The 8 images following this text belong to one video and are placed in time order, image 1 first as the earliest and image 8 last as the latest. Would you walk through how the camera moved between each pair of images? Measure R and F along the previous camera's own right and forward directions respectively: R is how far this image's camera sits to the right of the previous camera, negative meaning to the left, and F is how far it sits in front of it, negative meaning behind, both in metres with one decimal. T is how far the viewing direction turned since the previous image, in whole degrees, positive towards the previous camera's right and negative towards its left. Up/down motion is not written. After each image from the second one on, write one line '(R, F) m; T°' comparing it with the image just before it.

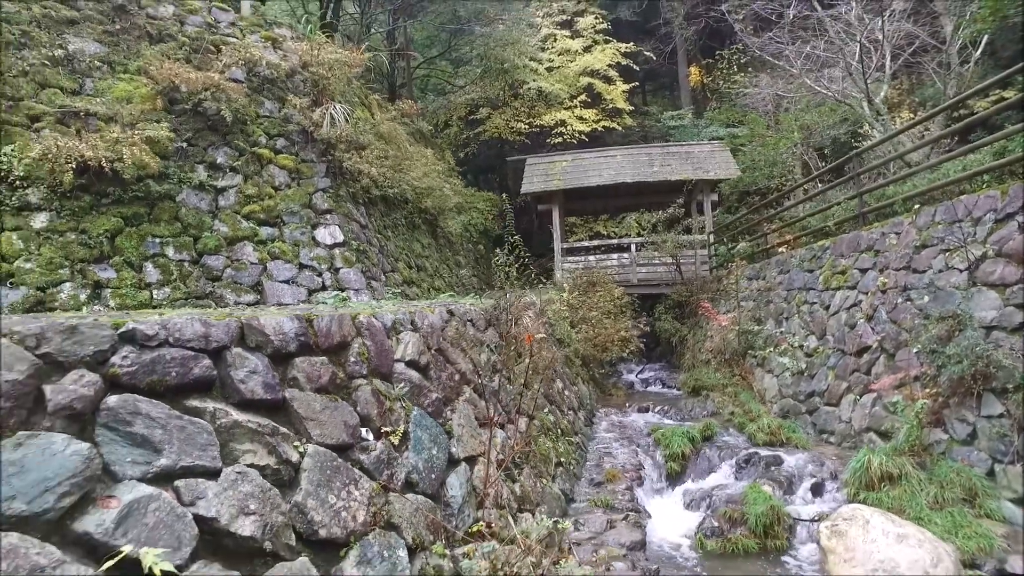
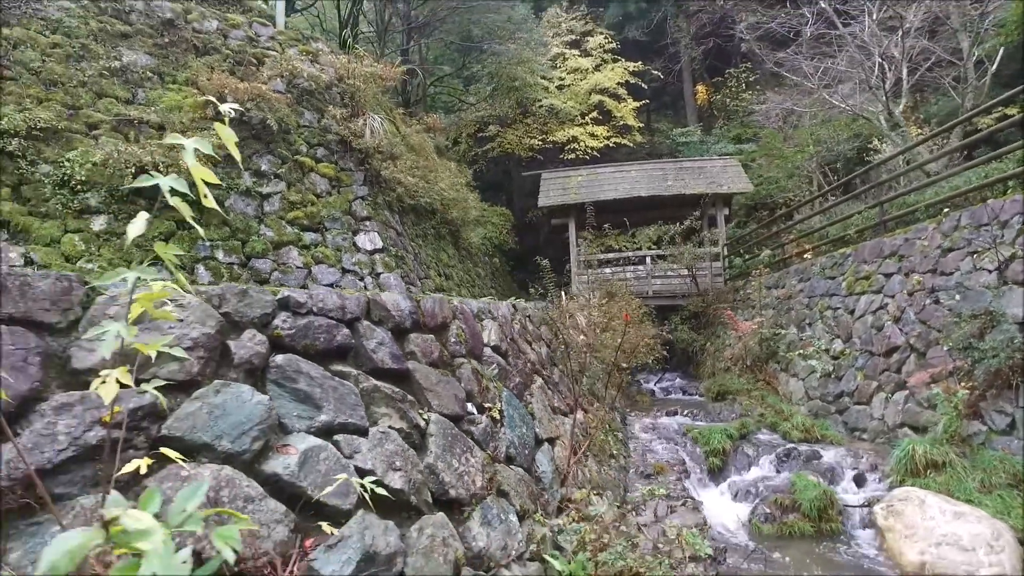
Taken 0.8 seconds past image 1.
(-0.4, -0.1) m; +1°
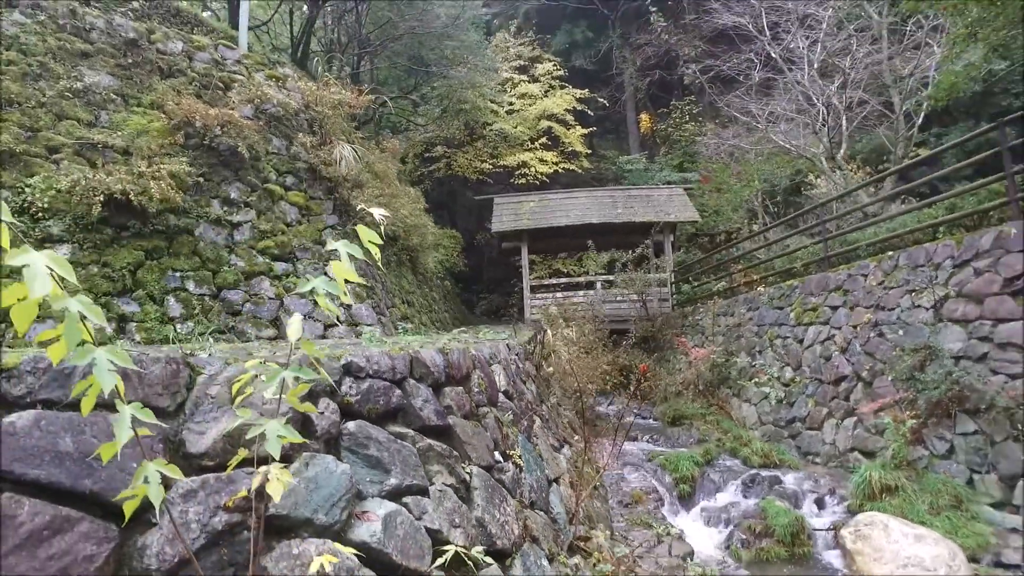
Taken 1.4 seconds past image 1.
(-0.3, -0.1) m; +6°
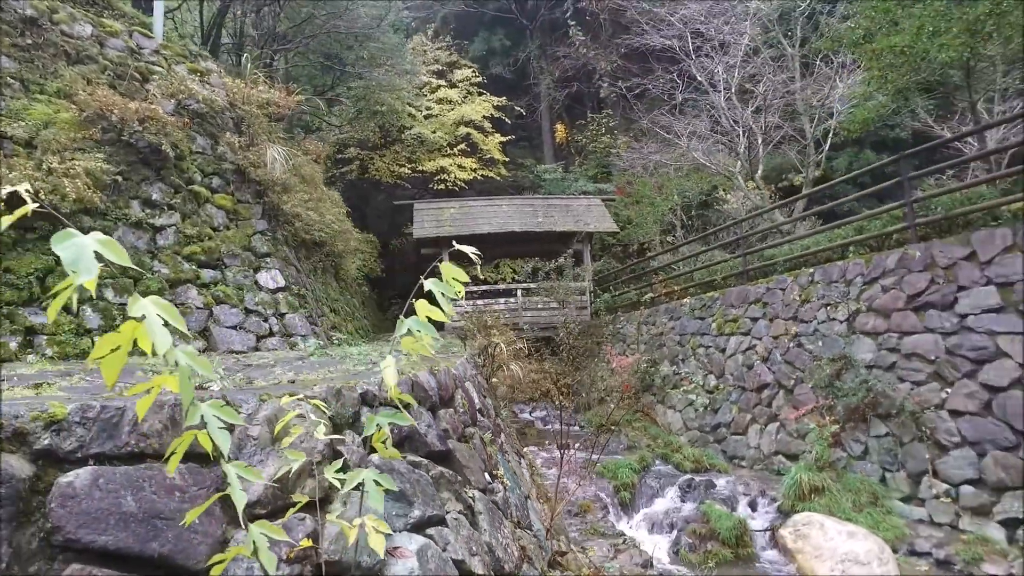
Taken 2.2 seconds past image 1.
(-0.3, 0.0) m; +9°
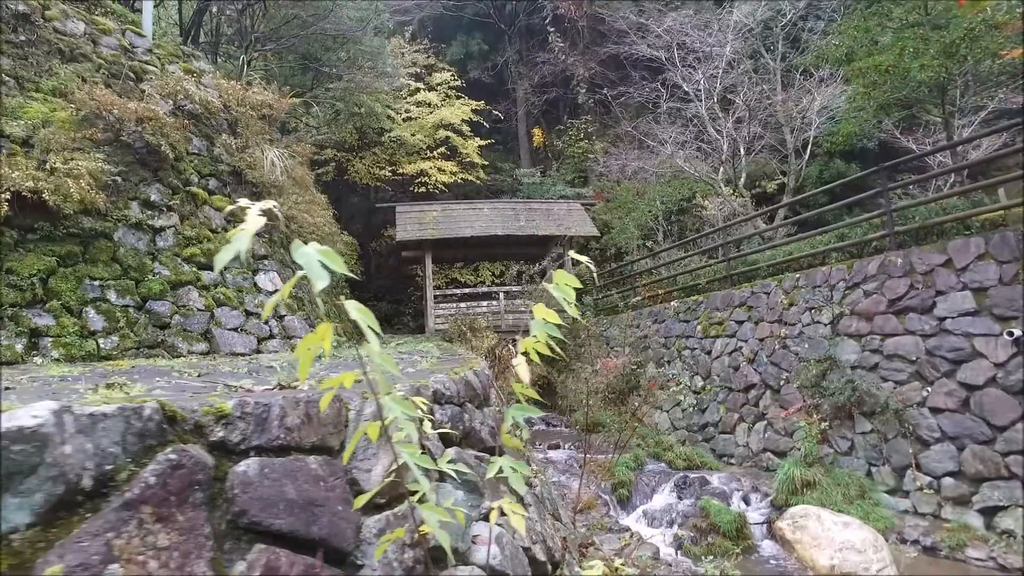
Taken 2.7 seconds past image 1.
(-0.3, -0.1) m; +3°
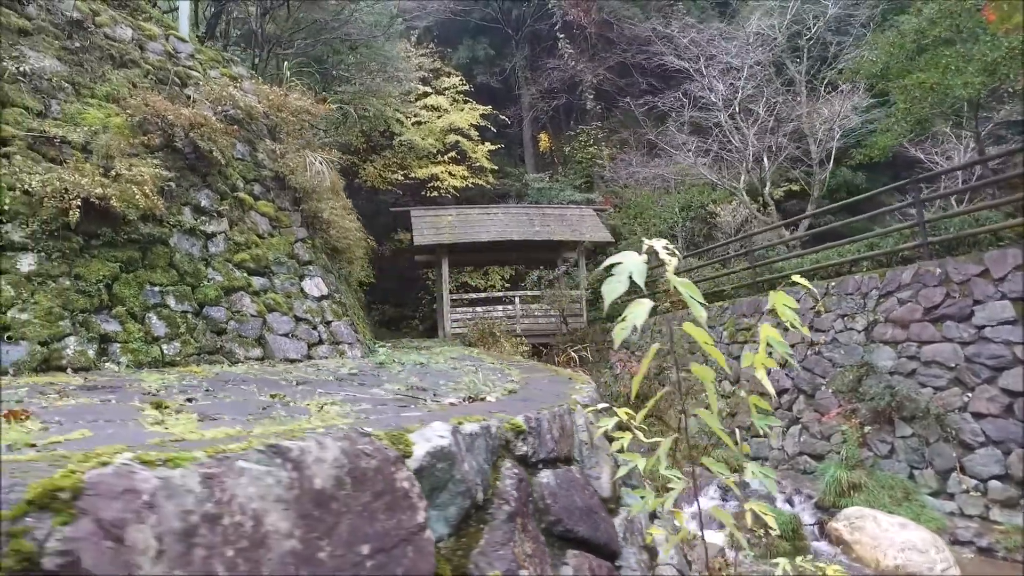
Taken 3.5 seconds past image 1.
(-0.5, -0.1) m; +2°
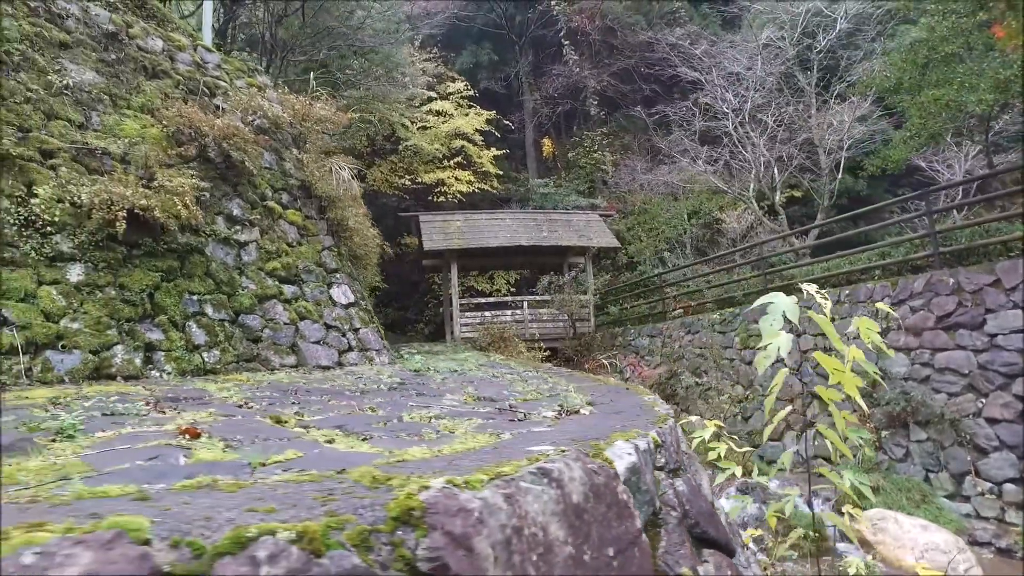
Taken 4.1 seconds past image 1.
(-0.3, -0.1) m; +1°
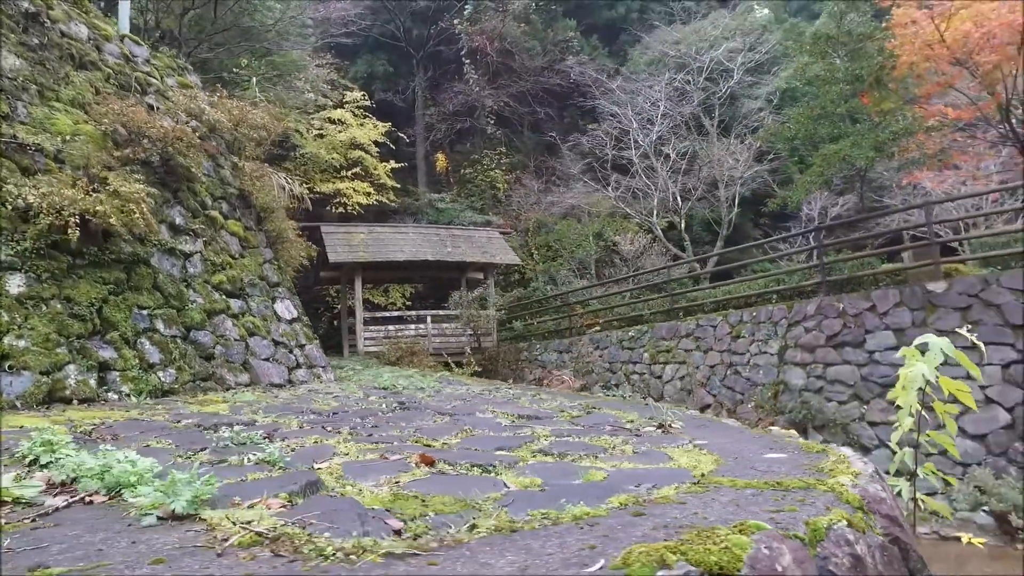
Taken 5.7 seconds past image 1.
(-0.8, -0.1) m; +13°
